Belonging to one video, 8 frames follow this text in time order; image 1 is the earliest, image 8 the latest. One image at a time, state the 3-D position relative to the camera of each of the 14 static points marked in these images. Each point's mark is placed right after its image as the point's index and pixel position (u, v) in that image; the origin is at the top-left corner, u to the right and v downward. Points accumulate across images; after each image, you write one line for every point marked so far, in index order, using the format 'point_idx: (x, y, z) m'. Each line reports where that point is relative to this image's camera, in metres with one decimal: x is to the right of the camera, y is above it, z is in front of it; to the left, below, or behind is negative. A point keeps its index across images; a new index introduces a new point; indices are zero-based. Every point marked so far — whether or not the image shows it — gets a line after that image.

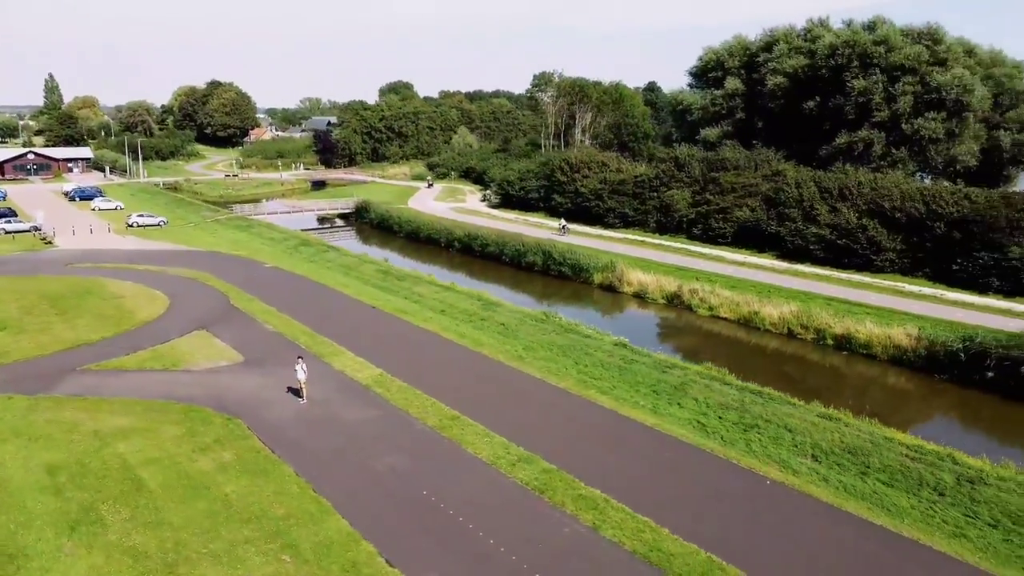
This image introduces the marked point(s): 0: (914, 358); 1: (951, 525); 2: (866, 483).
0: (+9.2, -1.6, +18.4) m
1: (+5.9, -3.1, +10.7) m
2: (+5.2, -2.8, +11.9) m
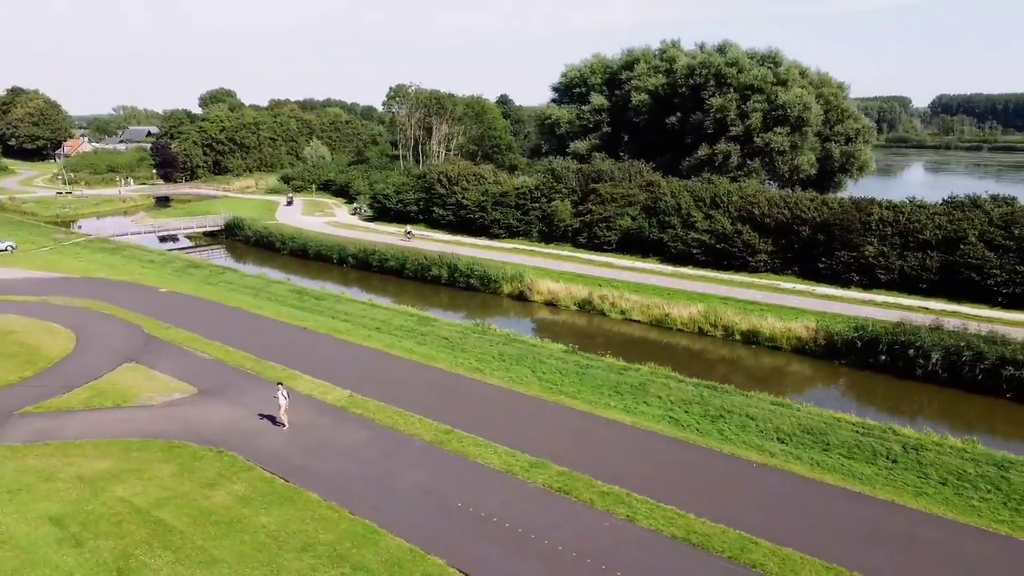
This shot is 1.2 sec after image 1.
0: (+7.9, -1.5, +21.0) m
1: (+6.4, -3.1, +12.8) m
2: (+5.5, -2.9, +13.8) m
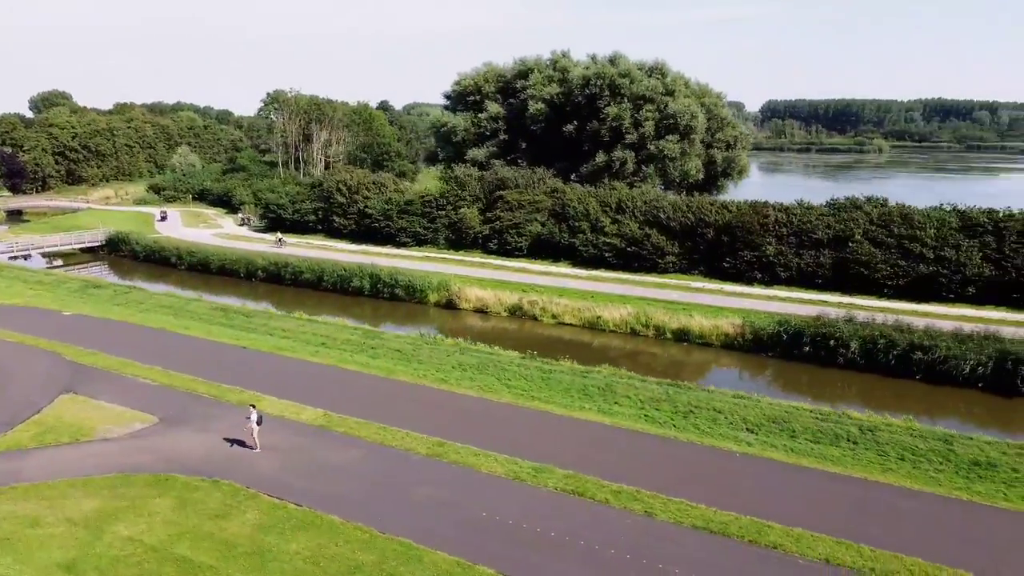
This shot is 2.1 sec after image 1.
0: (+6.5, -1.5, +22.7) m
1: (+6.5, -3.1, +14.3) m
2: (+5.4, -2.9, +15.1) m
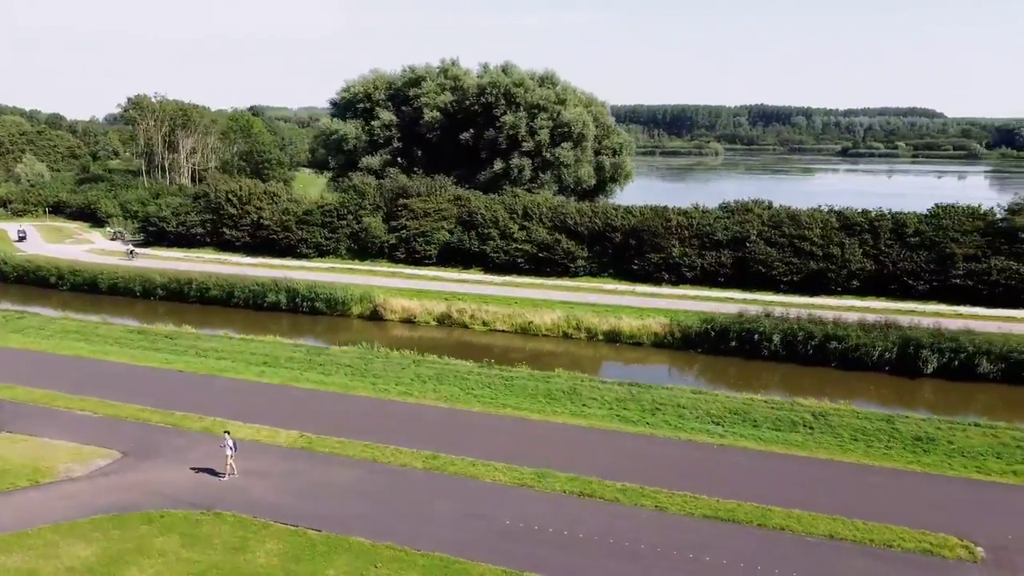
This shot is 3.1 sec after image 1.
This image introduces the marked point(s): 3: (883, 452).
0: (+4.7, -1.5, +24.0) m
1: (+6.3, -3.0, +15.8) m
2: (+5.1, -2.9, +16.4) m
3: (+7.1, -3.1, +15.5) m
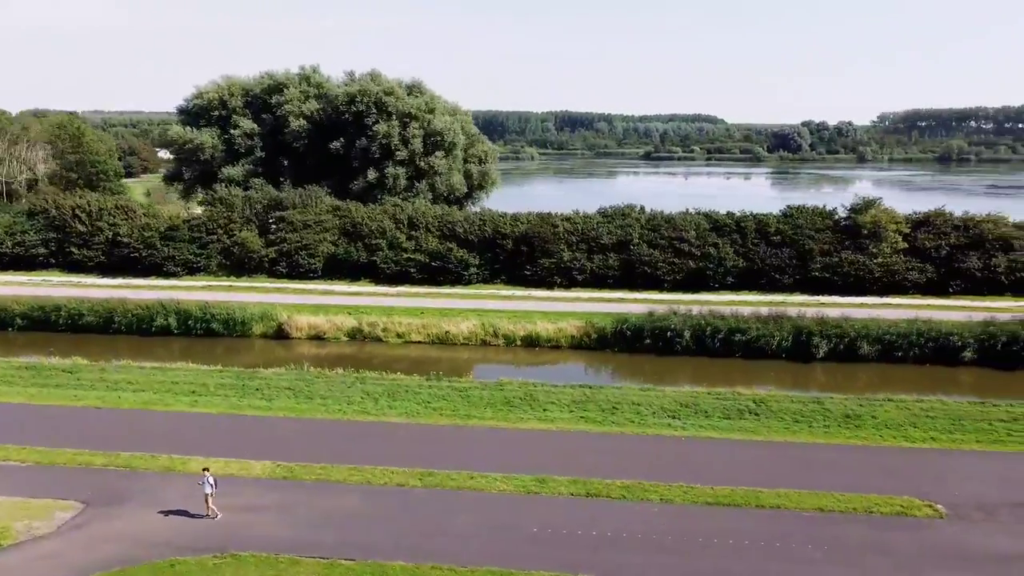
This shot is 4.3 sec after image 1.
0: (+2.4, -1.6, +25.1) m
1: (+5.9, -3.0, +17.5) m
2: (+4.5, -2.9, +17.8) m
3: (+6.7, -3.0, +17.3) m
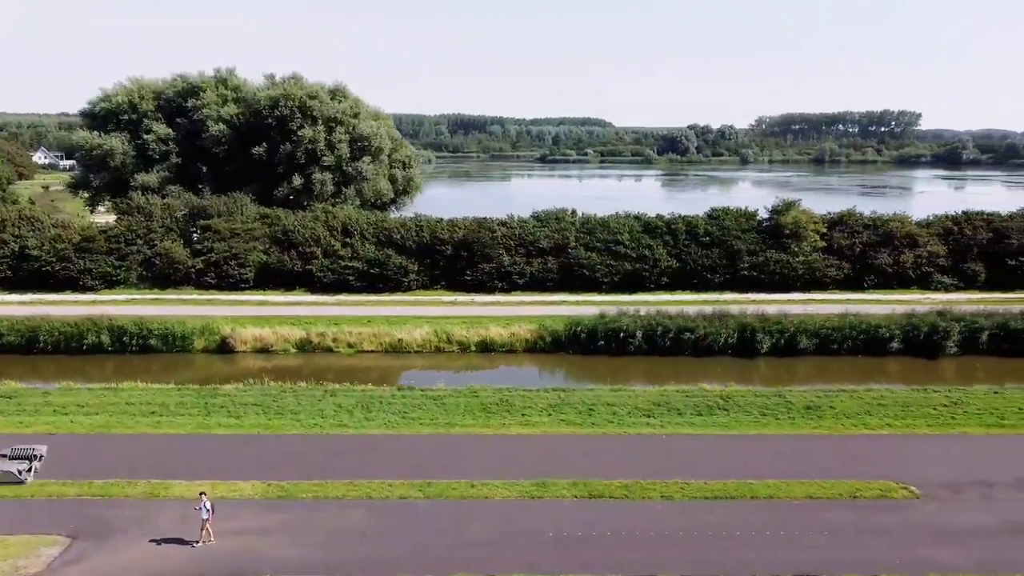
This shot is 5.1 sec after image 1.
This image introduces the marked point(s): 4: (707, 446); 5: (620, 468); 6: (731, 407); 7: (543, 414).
0: (+0.9, -1.8, +25.4) m
1: (+5.4, -3.0, +18.4) m
2: (+4.1, -3.0, +18.5) m
3: (+6.3, -3.0, +18.3) m
4: (+4.0, -3.3, +16.9) m
5: (+2.1, -3.5, +15.8) m
6: (+5.1, -2.8, +19.0) m
7: (+0.7, -2.9, +18.5) m
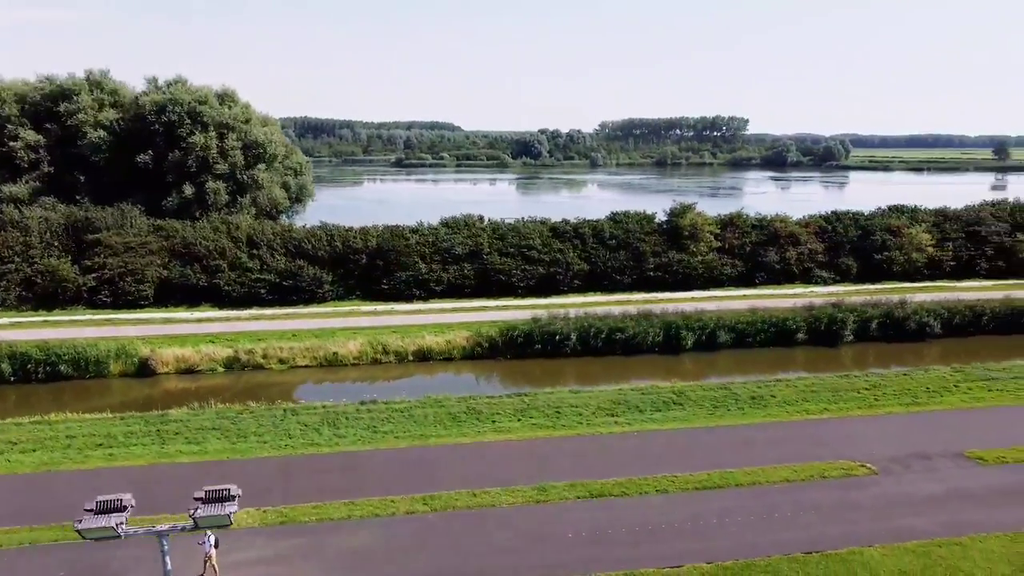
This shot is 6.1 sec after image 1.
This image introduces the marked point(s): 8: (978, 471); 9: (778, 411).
0: (-1.1, -2.0, +25.6) m
1: (+4.7, -3.0, +19.5) m
2: (+3.4, -3.0, +19.4) m
3: (+5.5, -3.0, +19.6) m
4: (+3.6, -3.3, +17.8) m
5: (+1.9, -3.6, +16.4) m
6: (+4.3, -2.8, +20.1) m
7: (0.0, -3.1, +18.8) m
8: (+9.4, -3.7, +16.2) m
9: (+6.4, -3.0, +19.7) m
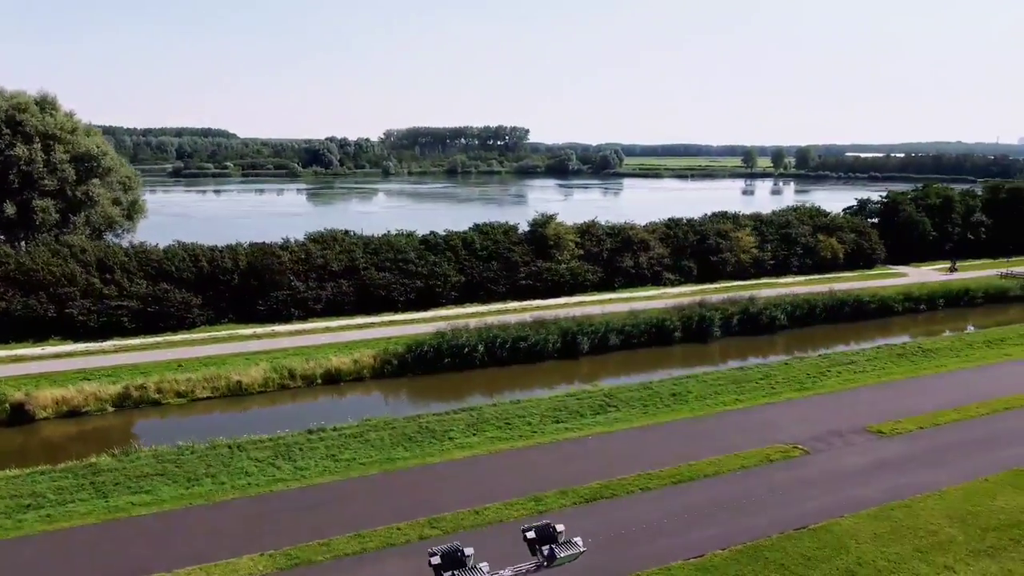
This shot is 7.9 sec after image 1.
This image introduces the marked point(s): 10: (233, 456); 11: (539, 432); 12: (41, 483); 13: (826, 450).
0: (-3.9, -2.5, +25.2) m
1: (+3.3, -3.2, +20.8) m
2: (+2.1, -3.2, +20.3) m
3: (+4.1, -3.2, +21.1) m
4: (+2.7, -3.5, +18.9) m
5: (+1.4, -3.9, +17.1) m
6: (+2.7, -3.0, +21.3) m
7: (-1.1, -3.4, +18.9) m
8: (+8.7, -3.6, +18.9) m
9: (+4.9, -3.1, +21.4) m
10: (-6.0, -3.5, +17.3) m
11: (+0.6, -3.5, +19.3) m
12: (-9.2, -3.7, +15.8) m
13: (+7.1, -3.7, +18.4) m
